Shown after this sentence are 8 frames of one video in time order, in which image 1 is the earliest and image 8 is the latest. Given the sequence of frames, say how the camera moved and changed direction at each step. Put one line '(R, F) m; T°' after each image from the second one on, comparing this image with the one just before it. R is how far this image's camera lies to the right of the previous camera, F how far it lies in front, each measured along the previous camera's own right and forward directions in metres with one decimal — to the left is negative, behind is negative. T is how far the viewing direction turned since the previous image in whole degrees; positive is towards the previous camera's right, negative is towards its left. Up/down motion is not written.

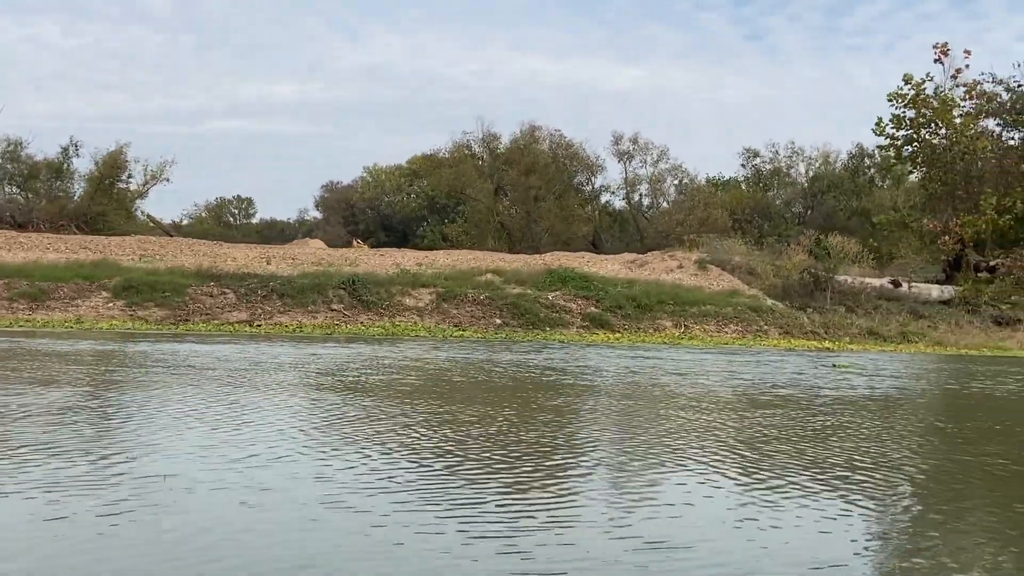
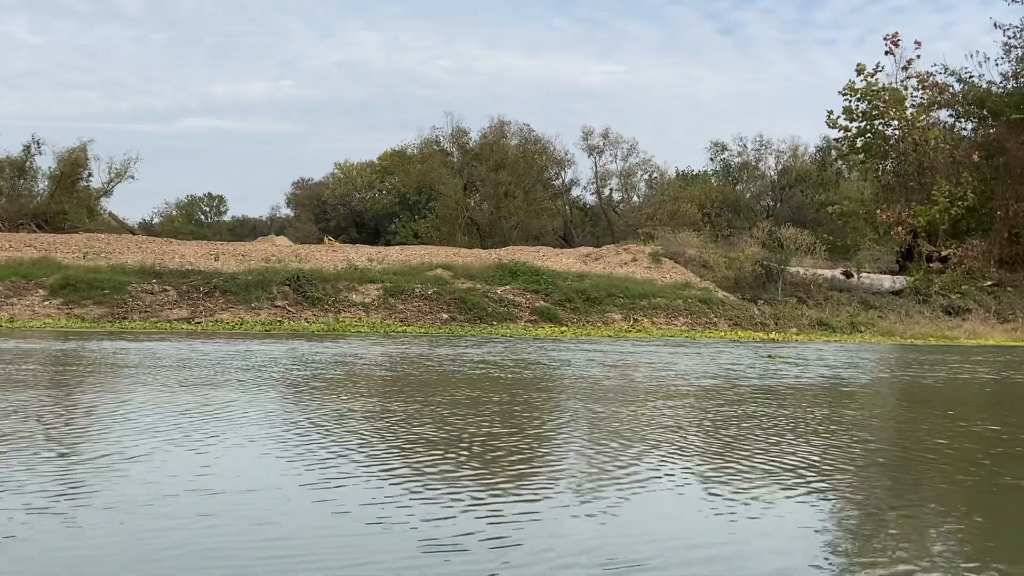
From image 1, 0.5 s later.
(+0.6, +0.1) m; +2°
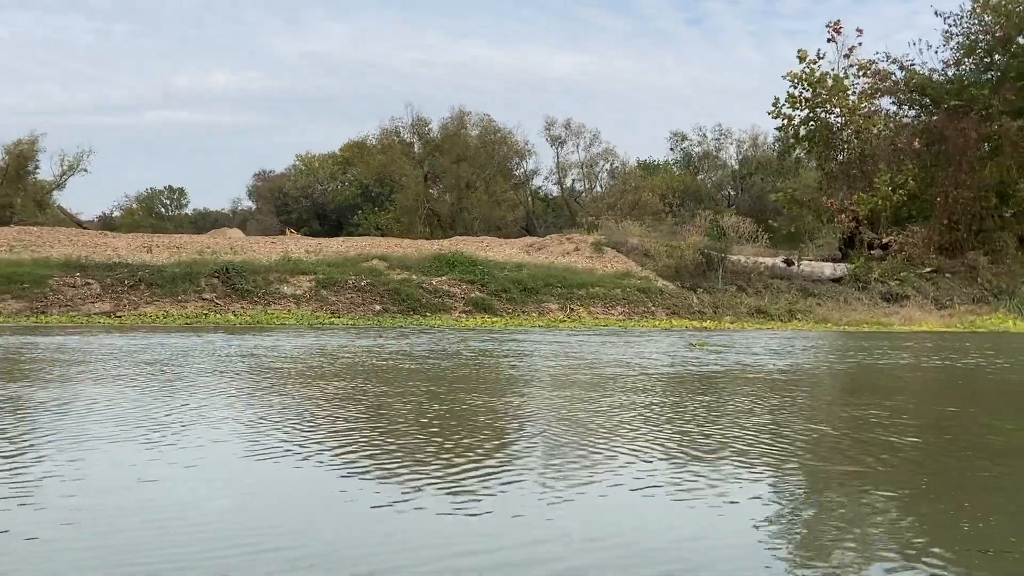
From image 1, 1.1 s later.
(+0.8, +0.2) m; +2°
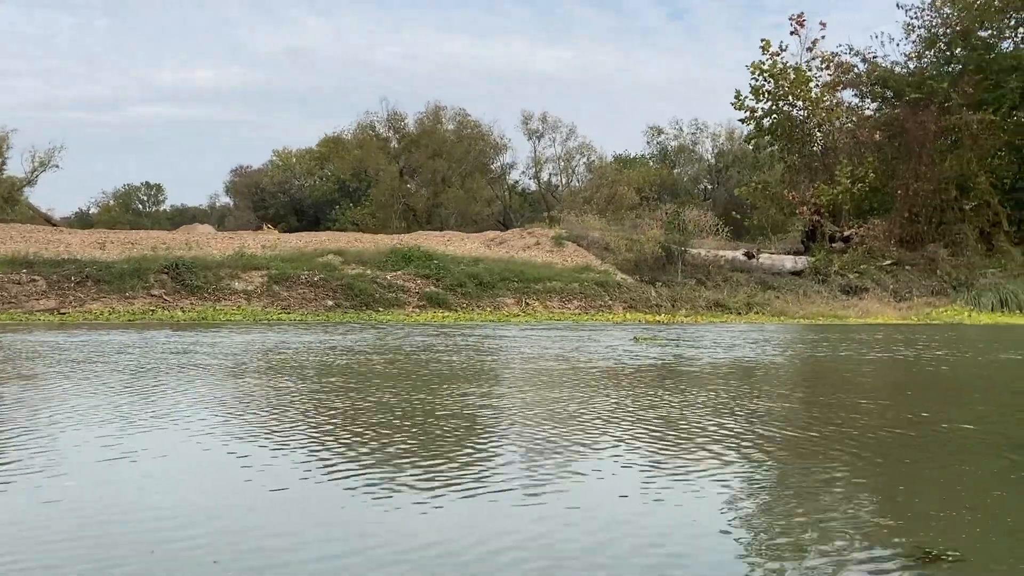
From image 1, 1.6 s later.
(+0.6, +0.1) m; +1°
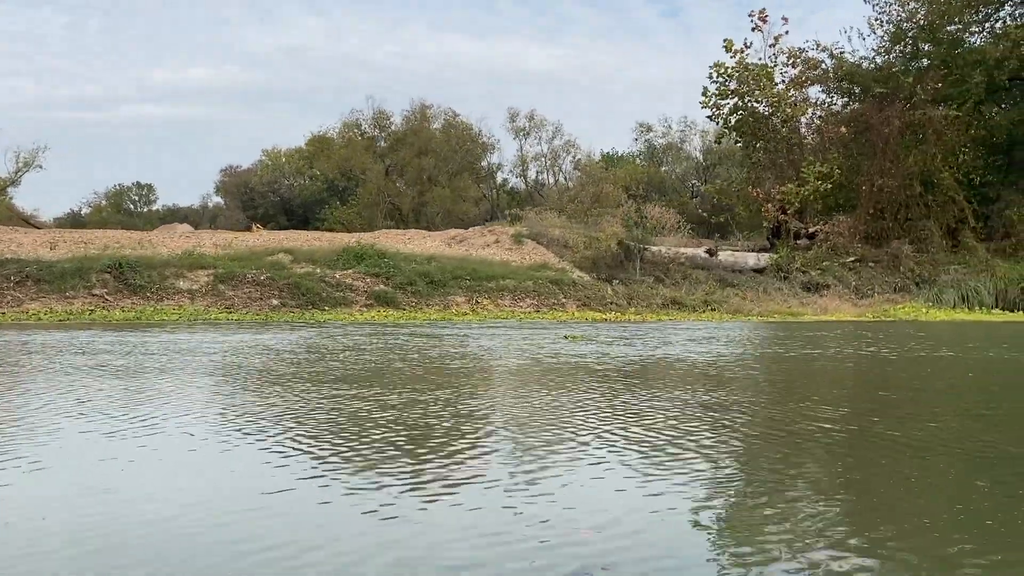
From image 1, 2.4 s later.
(+1.0, +0.2) m; 0°
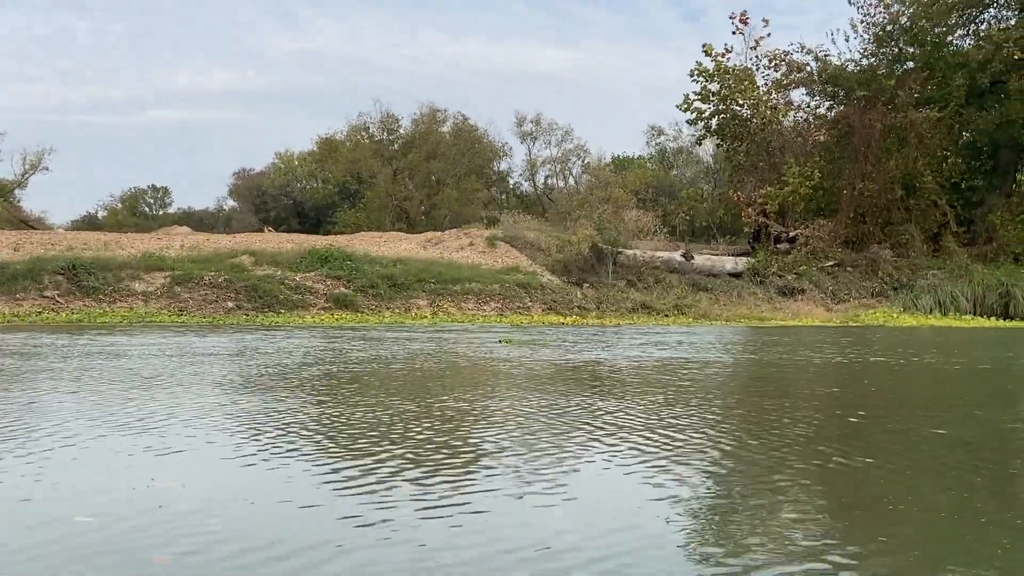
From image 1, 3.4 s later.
(+1.2, +0.3) m; -1°
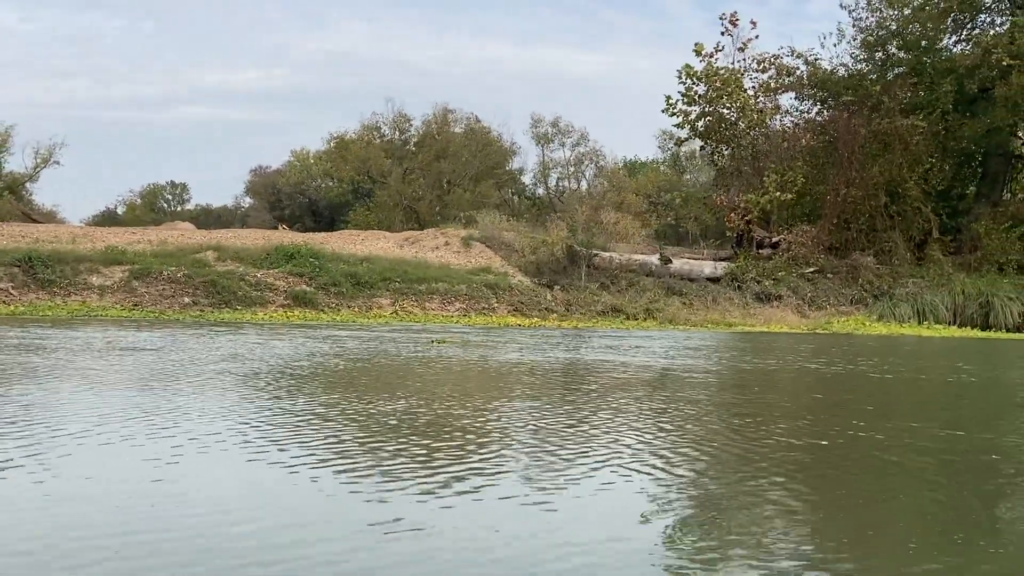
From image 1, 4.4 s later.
(+1.2, +0.3) m; -1°
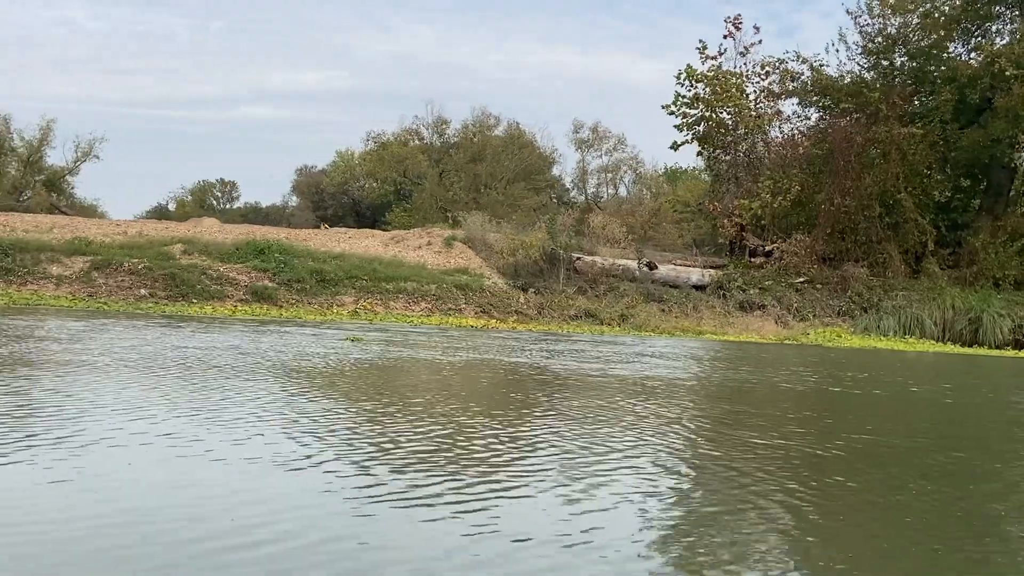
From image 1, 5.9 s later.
(+1.8, +0.5) m; -3°
